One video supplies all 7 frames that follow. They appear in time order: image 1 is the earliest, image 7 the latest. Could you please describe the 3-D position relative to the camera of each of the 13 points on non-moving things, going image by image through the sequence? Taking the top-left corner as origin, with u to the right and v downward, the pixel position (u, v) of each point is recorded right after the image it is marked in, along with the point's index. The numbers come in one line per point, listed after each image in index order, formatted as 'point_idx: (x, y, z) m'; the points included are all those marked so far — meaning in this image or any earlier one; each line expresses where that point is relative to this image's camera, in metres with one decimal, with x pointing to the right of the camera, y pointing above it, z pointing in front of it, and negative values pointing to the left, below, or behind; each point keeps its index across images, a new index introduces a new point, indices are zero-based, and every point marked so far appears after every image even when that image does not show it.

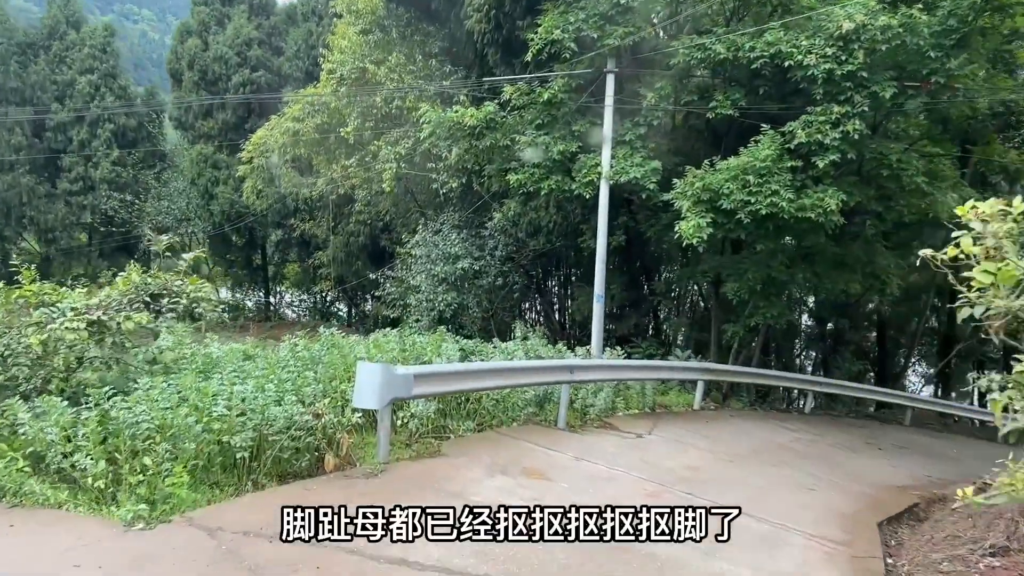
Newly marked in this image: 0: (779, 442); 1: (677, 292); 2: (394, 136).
0: (+3.5, -2.0, +10.7) m
1: (+3.2, 0.0, +16.1) m
2: (-2.4, +3.0, +16.3) m
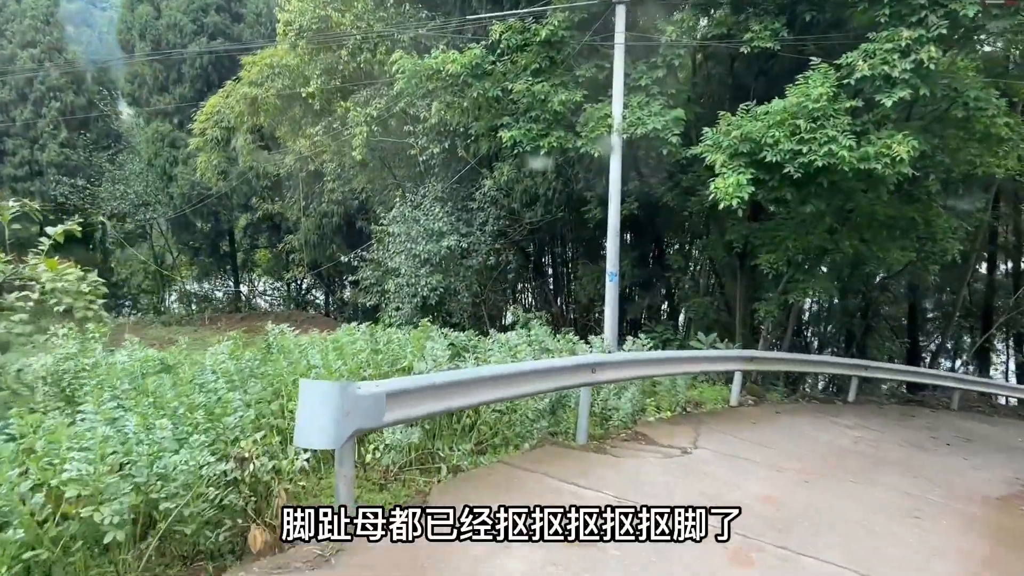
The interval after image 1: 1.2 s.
0: (+3.5, -1.7, +8.8) m
1: (+3.1, +0.4, +14.1) m
2: (-2.6, +3.3, +14.2) m
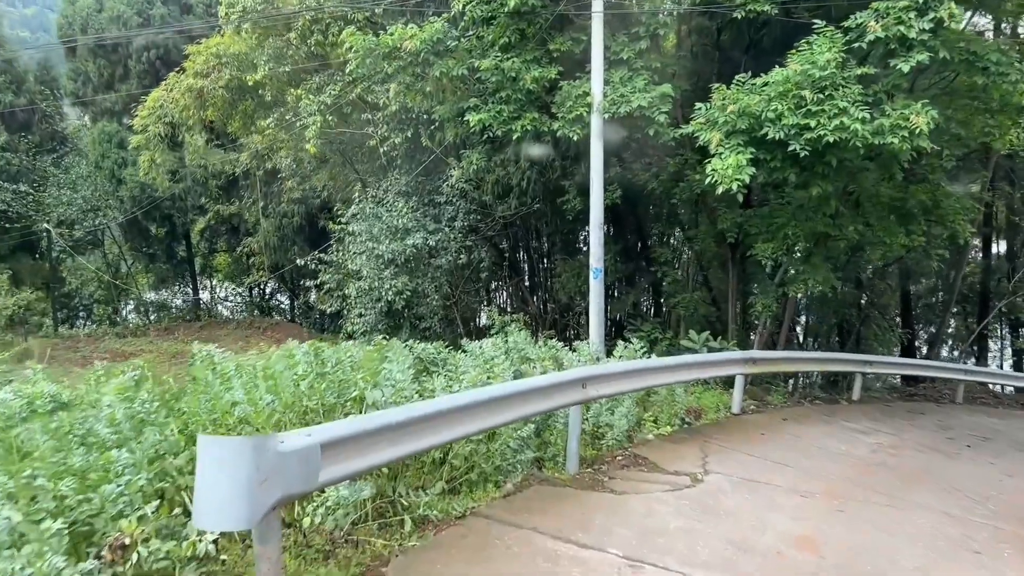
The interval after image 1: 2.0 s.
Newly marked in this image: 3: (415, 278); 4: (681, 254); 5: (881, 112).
0: (+3.3, -1.6, +7.8) m
1: (+2.7, +0.5, +13.1) m
2: (-3.1, +3.2, +12.9) m
3: (-1.5, +0.2, +12.2) m
4: (+2.6, +0.5, +13.1) m
5: (+3.5, +1.7, +7.9) m
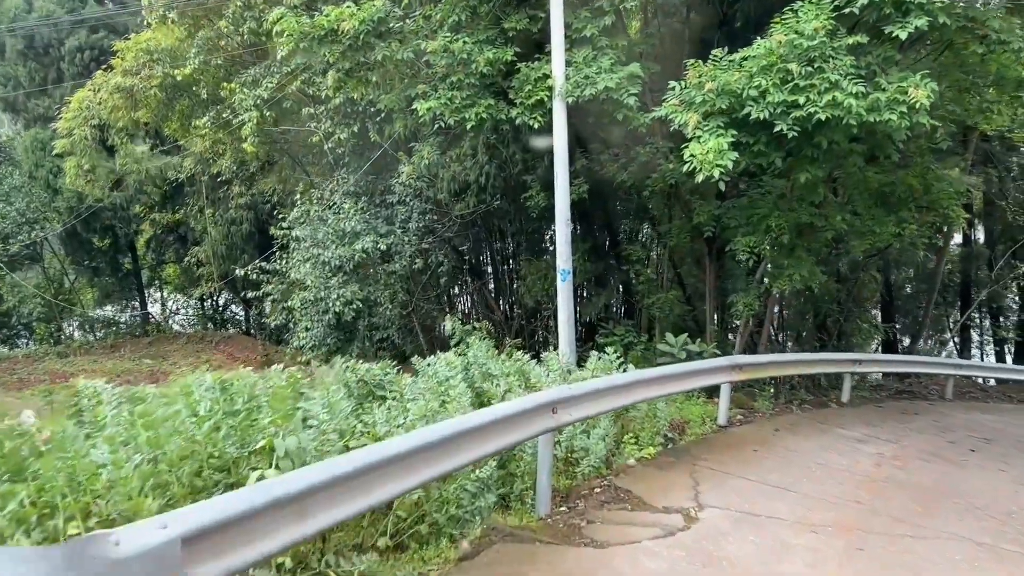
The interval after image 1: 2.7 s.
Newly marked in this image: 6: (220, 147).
0: (+3.0, -1.6, +6.9) m
1: (+2.1, +0.5, +12.2) m
2: (-3.7, +3.0, +11.8) m
3: (-2.0, 0.0, +11.2) m
4: (+2.1, +0.5, +12.2) m
5: (+3.1, +1.7, +7.1) m
6: (-5.3, +2.5, +15.0) m
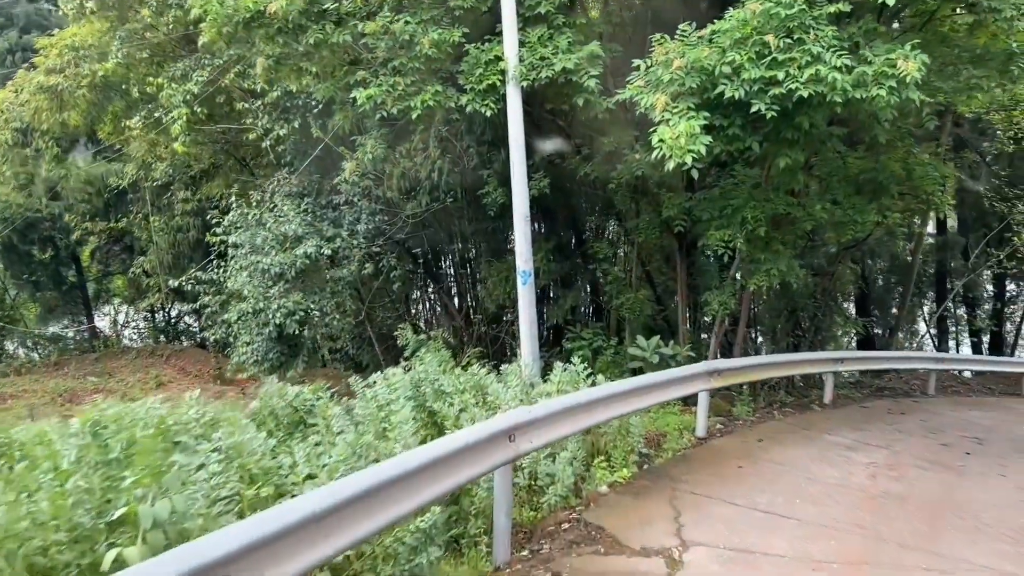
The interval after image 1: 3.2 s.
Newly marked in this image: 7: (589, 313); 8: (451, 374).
0: (+2.7, -1.6, +6.2) m
1: (+1.5, +0.5, +11.5) m
2: (-4.4, +2.9, +10.9) m
3: (-2.5, -0.1, +10.3) m
4: (+1.5, +0.5, +11.5) m
5: (+2.7, +1.8, +6.4) m
6: (-6.0, +2.3, +14.0) m
7: (+1.1, -0.4, +12.1) m
8: (-0.5, -0.7, +6.9) m
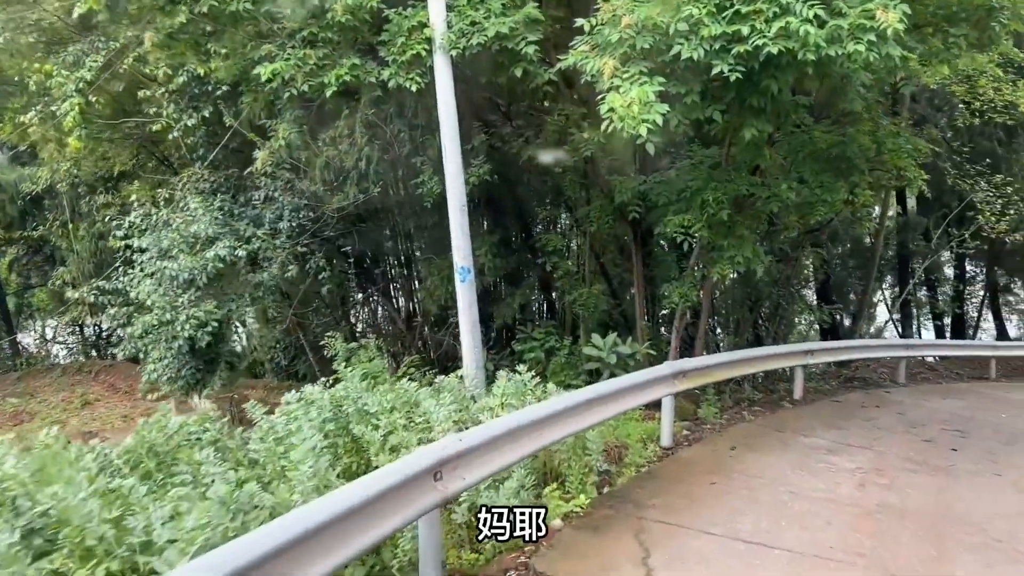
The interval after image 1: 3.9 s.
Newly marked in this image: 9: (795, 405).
0: (+2.3, -1.5, +5.4) m
1: (+0.8, +0.6, +10.6) m
2: (-5.1, +2.7, +9.7) m
3: (-3.2, -0.1, +9.2) m
4: (+0.7, +0.6, +10.6) m
5: (+2.2, +1.9, +5.6) m
6: (-6.9, +2.1, +12.7) m
7: (+0.4, -0.3, +11.3) m
8: (-1.0, -0.7, +5.9) m
9: (+3.1, -1.3, +9.2) m
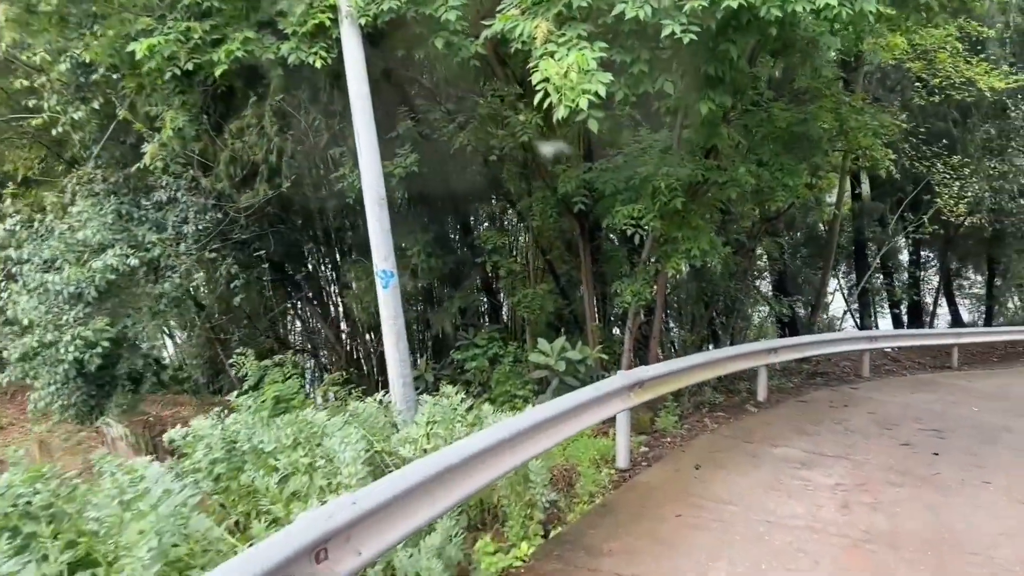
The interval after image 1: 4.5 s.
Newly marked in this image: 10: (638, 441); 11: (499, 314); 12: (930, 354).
0: (+1.9, -1.4, +4.7) m
1: (0.0, +0.6, +9.7) m
2: (-5.9, +2.5, +8.5) m
3: (-3.8, -0.3, +8.1) m
4: (0.0, +0.6, +9.7) m
5: (+1.7, +1.9, +4.8) m
6: (-7.8, +1.9, +11.4) m
7: (-0.4, -0.3, +10.4) m
8: (-1.4, -0.8, +5.0) m
9: (+2.5, -1.2, +8.4) m
10: (+1.0, -1.2, +6.7) m
11: (-0.2, -0.3, +10.3) m
12: (+7.2, -1.1, +14.2) m
